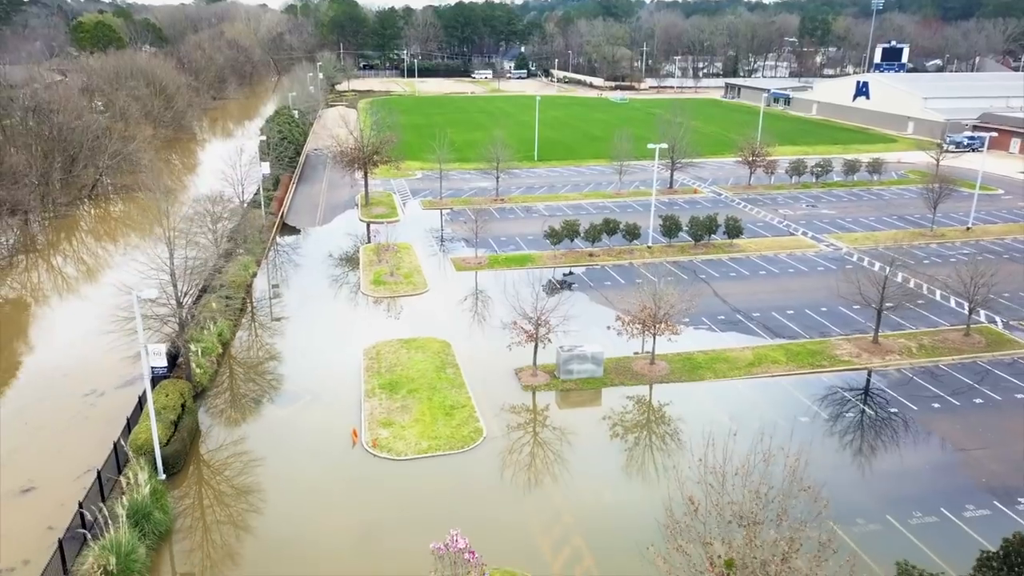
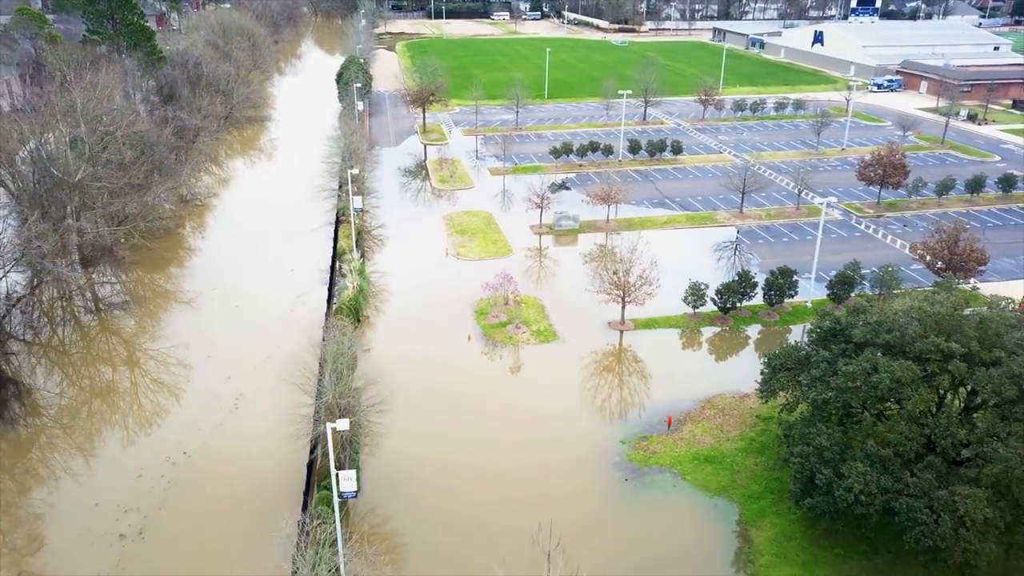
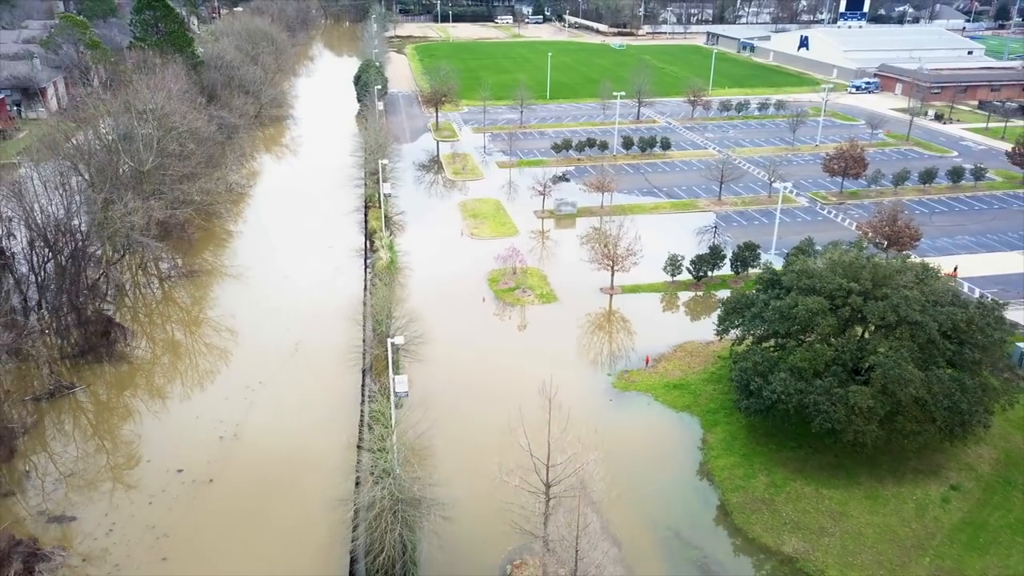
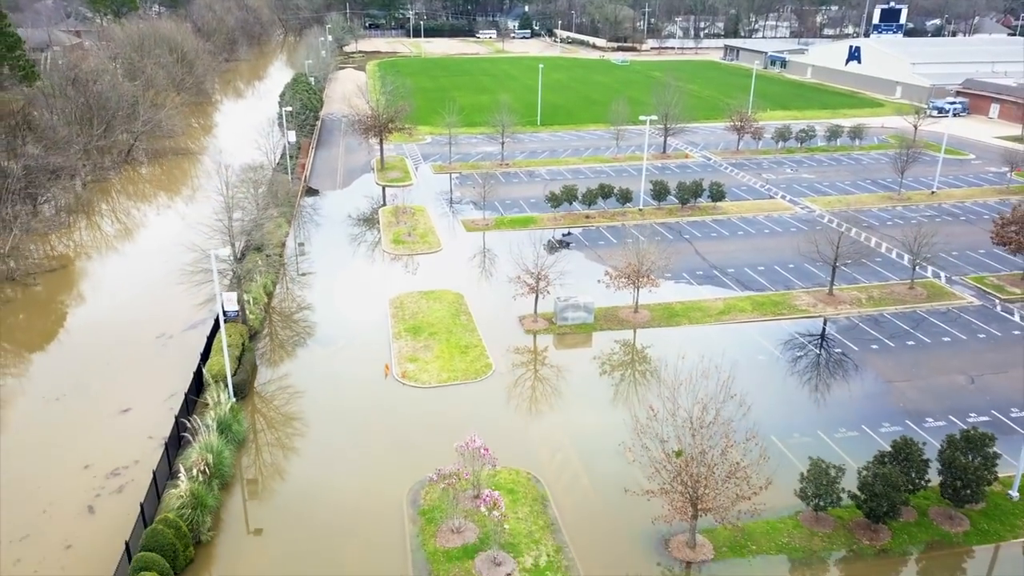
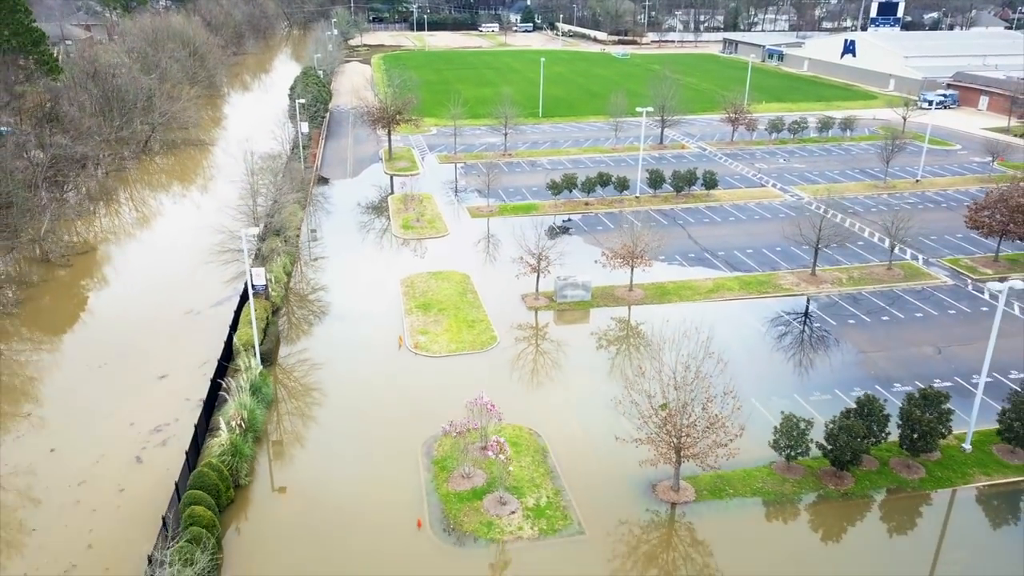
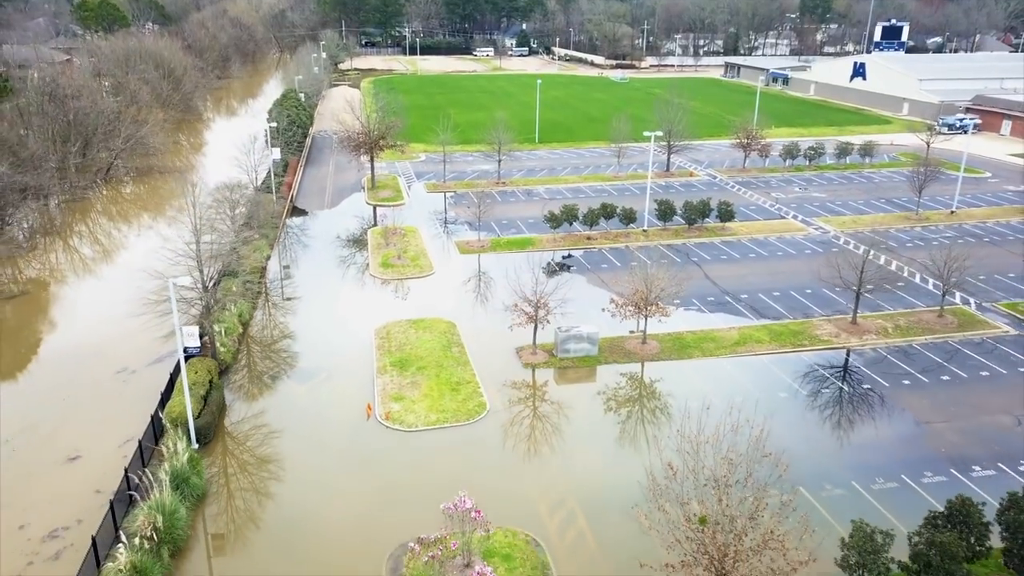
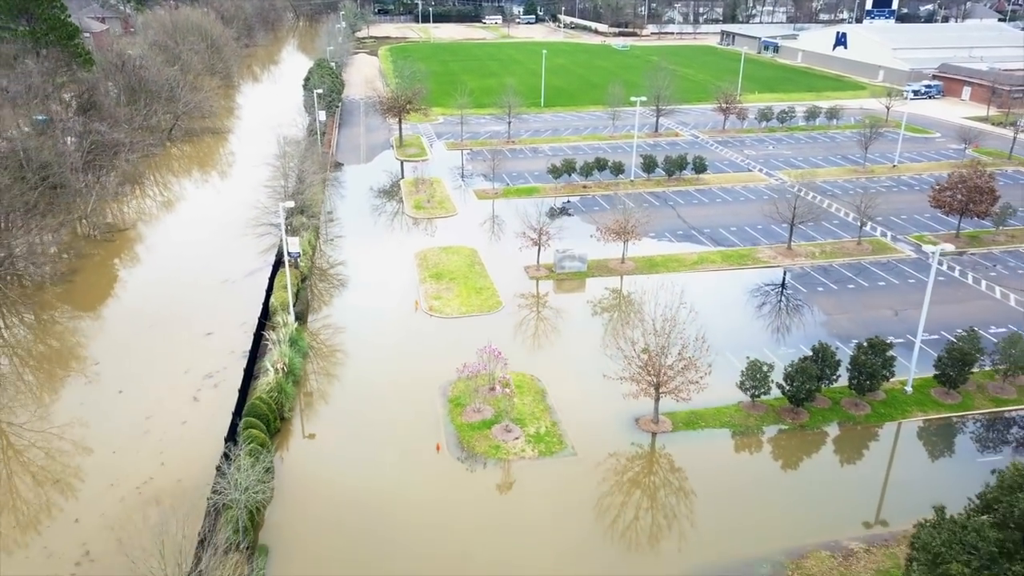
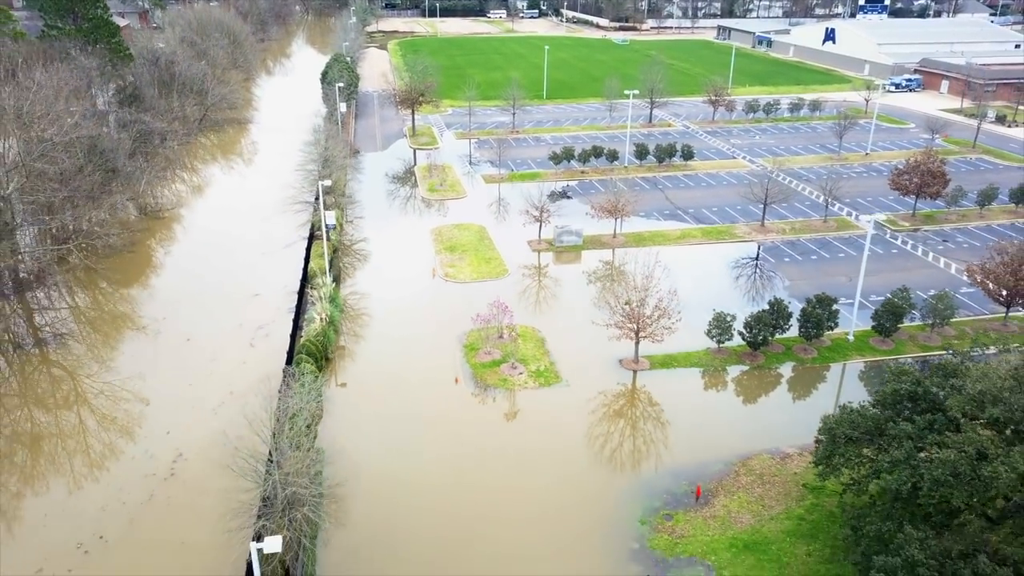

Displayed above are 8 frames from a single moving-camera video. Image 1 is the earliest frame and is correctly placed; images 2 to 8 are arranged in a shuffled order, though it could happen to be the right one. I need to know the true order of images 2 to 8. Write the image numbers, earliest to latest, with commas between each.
6, 4, 5, 7, 8, 2, 3
